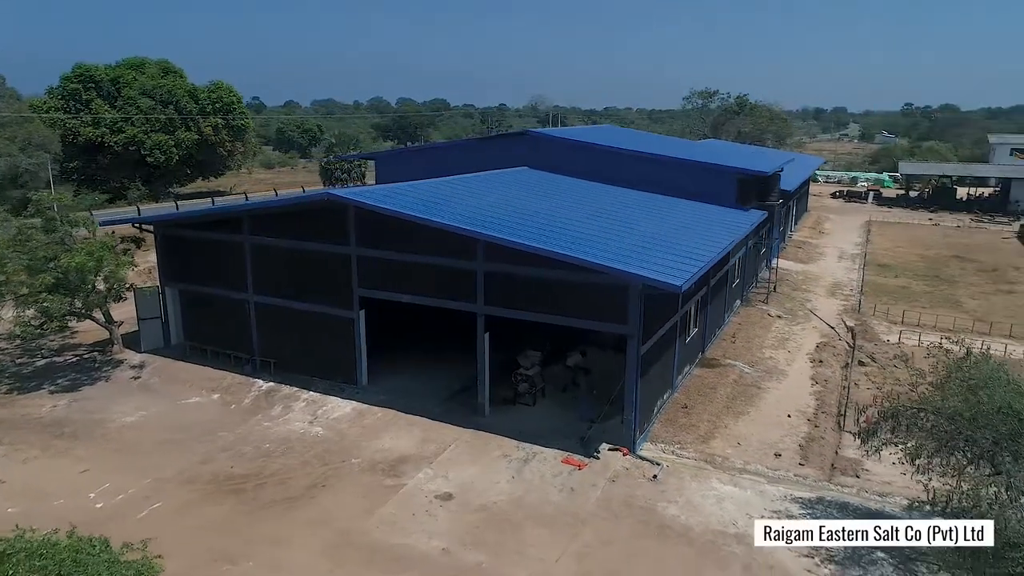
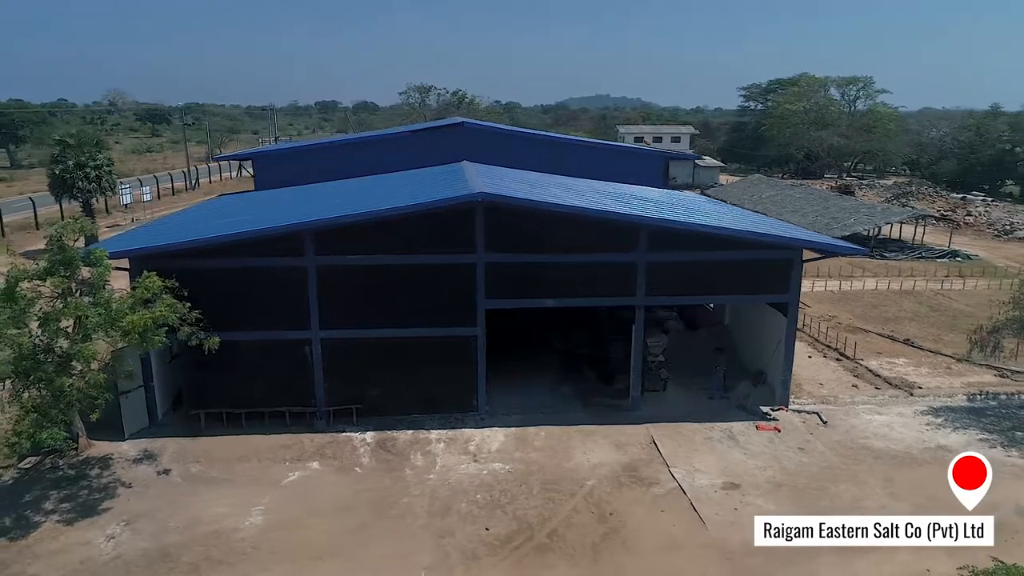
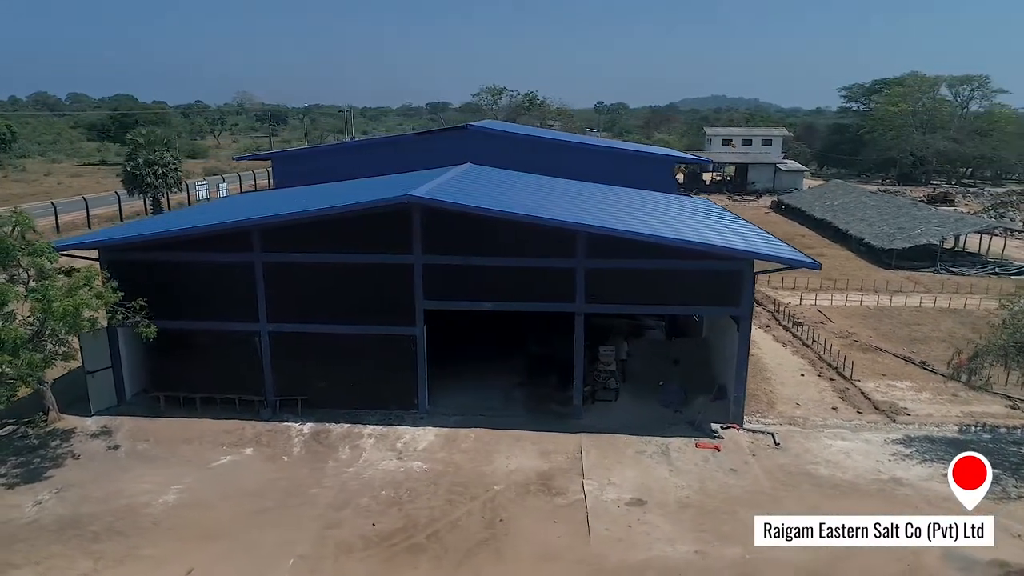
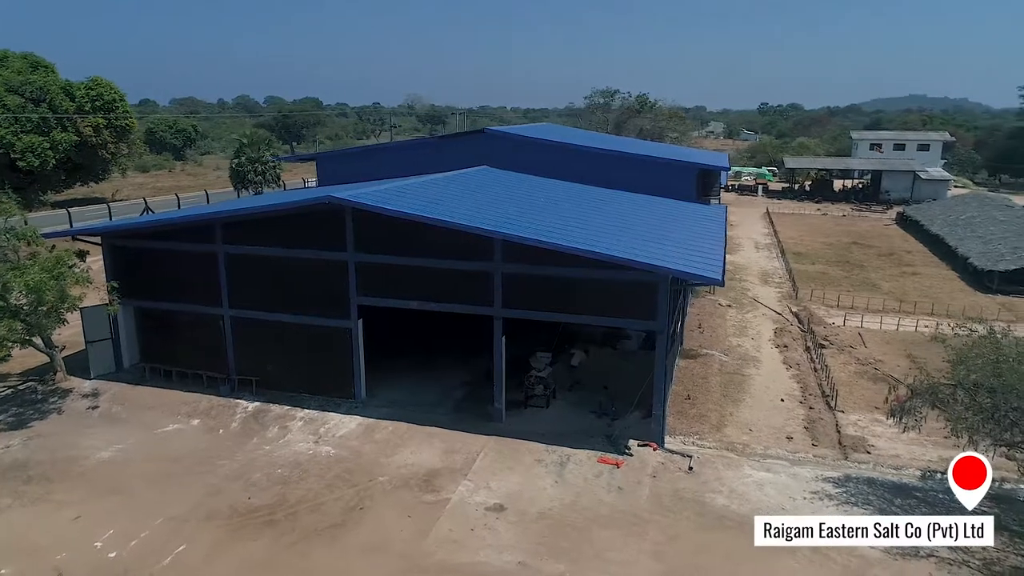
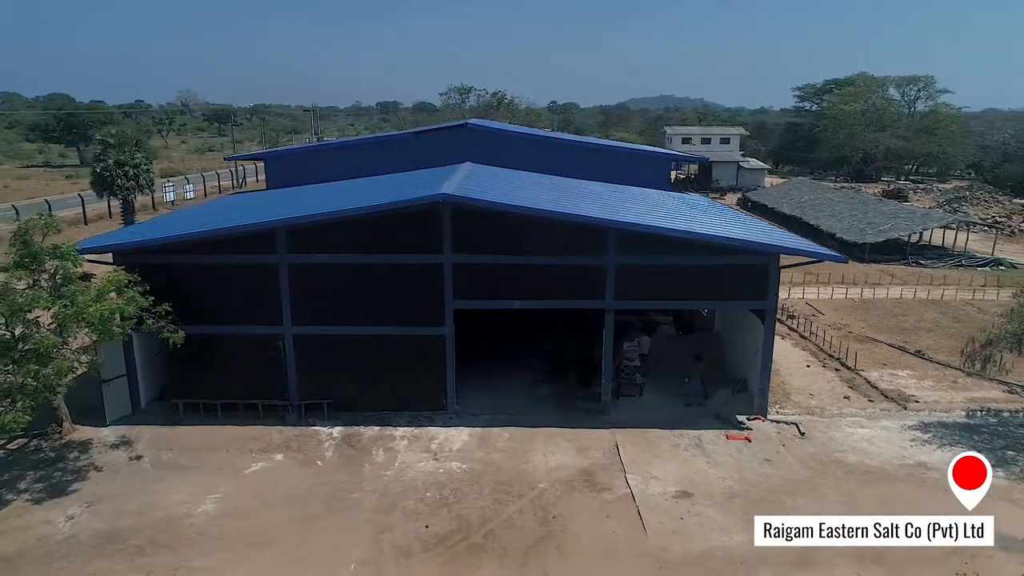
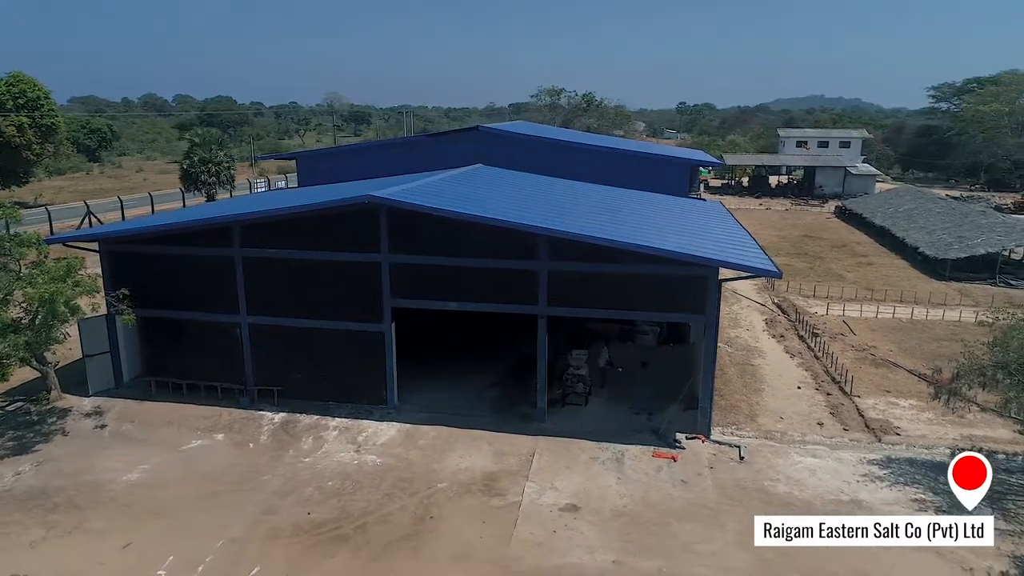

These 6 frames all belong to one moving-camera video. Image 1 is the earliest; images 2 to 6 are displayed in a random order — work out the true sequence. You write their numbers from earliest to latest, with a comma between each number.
4, 6, 3, 5, 2
